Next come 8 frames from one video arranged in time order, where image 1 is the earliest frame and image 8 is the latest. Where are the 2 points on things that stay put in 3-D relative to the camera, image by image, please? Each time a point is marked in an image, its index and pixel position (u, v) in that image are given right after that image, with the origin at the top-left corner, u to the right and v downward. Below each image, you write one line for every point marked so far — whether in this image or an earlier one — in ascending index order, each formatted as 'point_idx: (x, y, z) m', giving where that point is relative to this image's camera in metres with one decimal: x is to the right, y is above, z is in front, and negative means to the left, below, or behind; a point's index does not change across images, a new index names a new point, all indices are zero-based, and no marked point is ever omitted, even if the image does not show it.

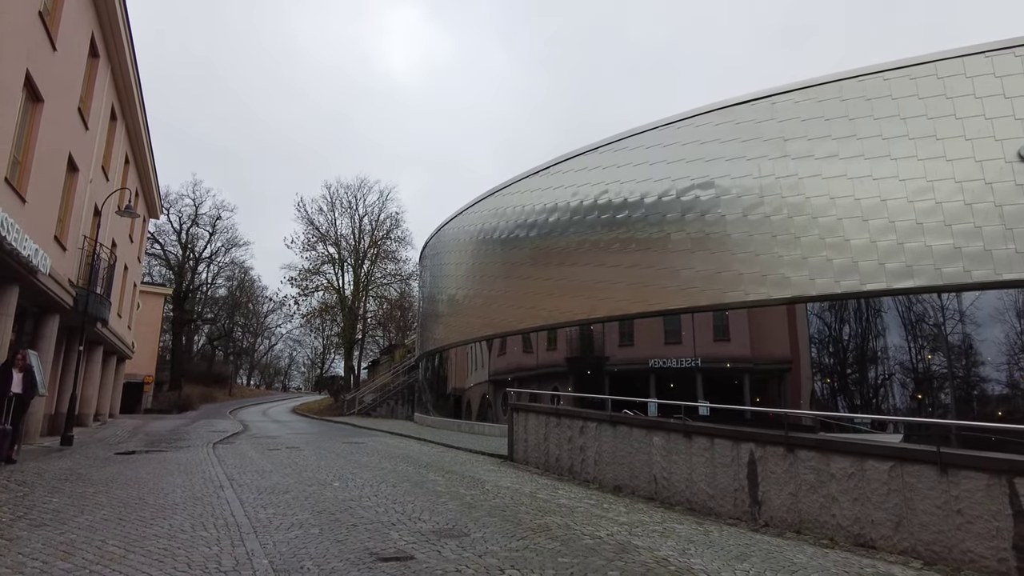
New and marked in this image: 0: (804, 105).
0: (+7.7, +4.8, +16.2) m
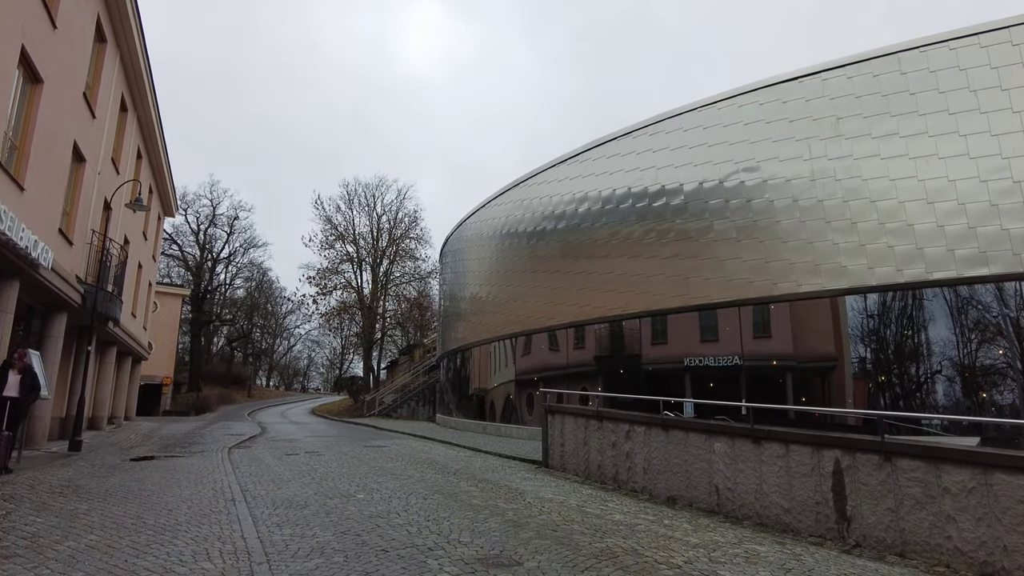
0: (+8.4, +5.1, +14.9) m
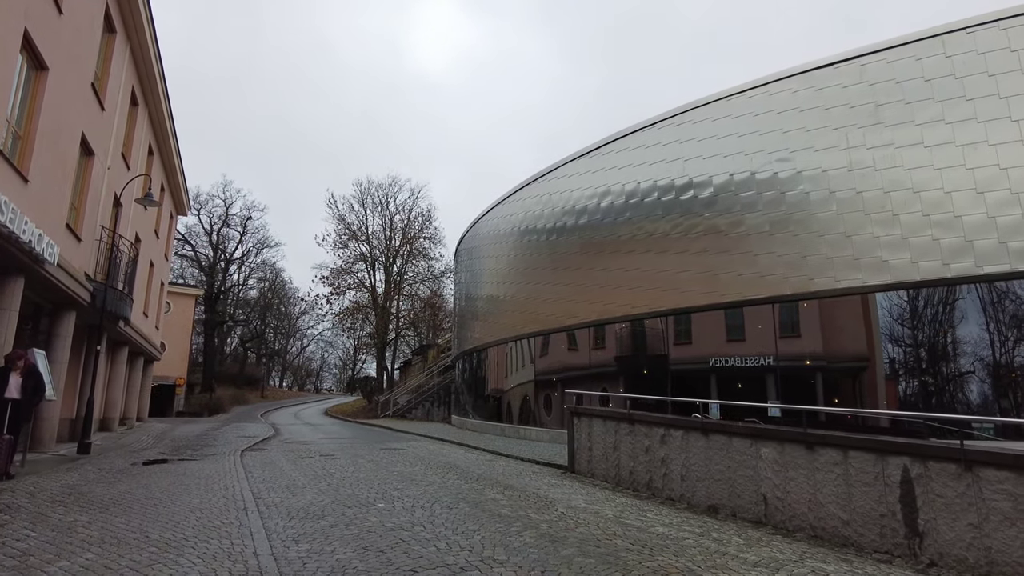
0: (+9.0, +5.2, +14.1) m
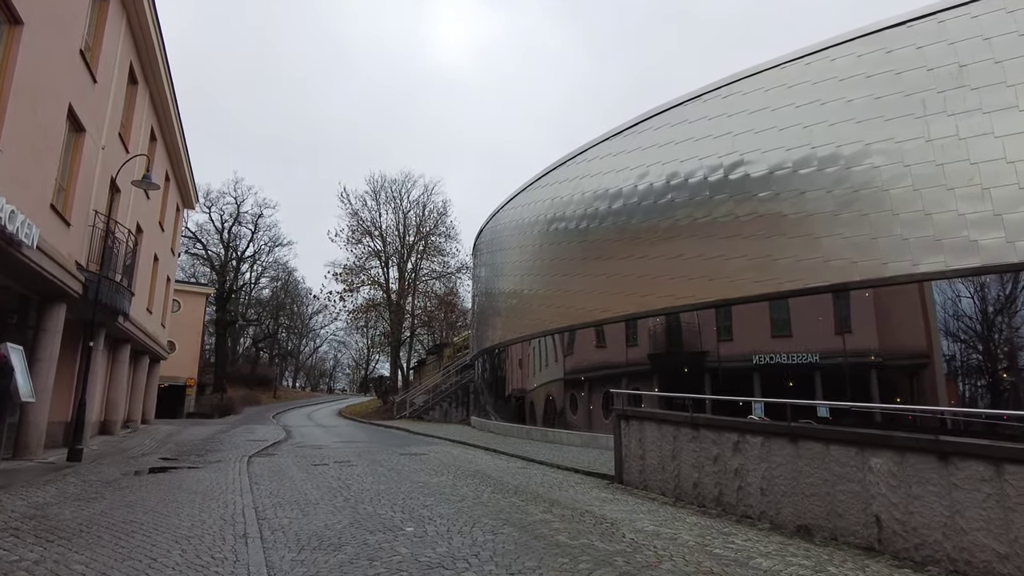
0: (+9.6, +5.5, +12.5) m
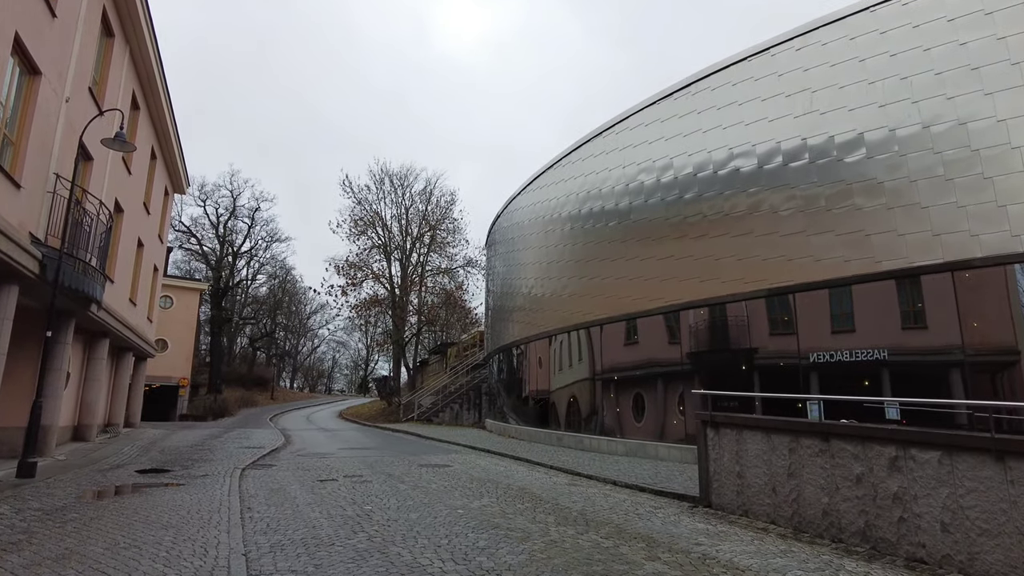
0: (+10.5, +5.8, +10.3) m
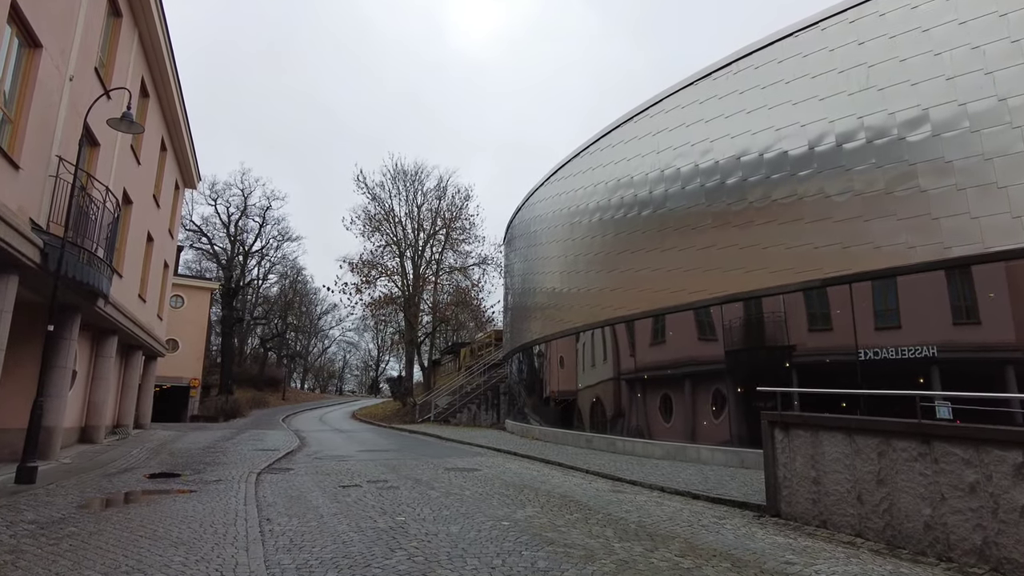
0: (+11.1, +6.1, +9.3) m
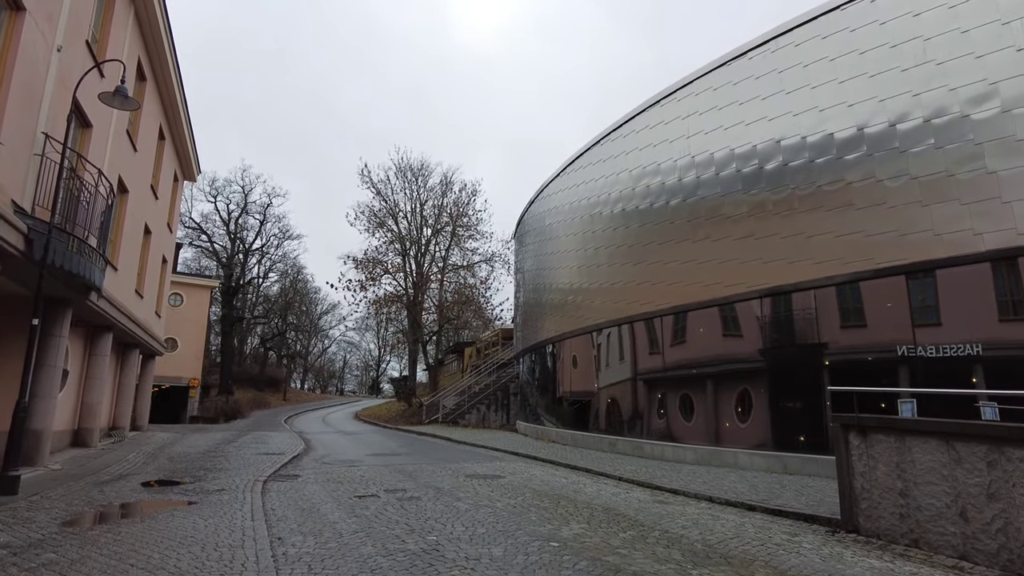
0: (+11.6, +6.2, +8.4) m
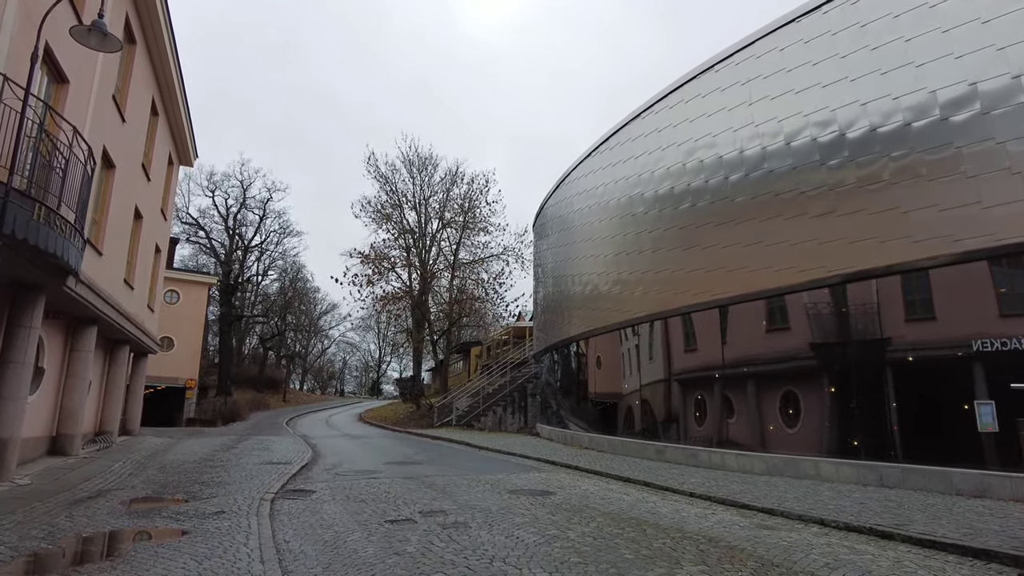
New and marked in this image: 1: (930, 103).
0: (+12.4, +6.5, +6.7) m
1: (+7.0, +3.2, +10.3) m
